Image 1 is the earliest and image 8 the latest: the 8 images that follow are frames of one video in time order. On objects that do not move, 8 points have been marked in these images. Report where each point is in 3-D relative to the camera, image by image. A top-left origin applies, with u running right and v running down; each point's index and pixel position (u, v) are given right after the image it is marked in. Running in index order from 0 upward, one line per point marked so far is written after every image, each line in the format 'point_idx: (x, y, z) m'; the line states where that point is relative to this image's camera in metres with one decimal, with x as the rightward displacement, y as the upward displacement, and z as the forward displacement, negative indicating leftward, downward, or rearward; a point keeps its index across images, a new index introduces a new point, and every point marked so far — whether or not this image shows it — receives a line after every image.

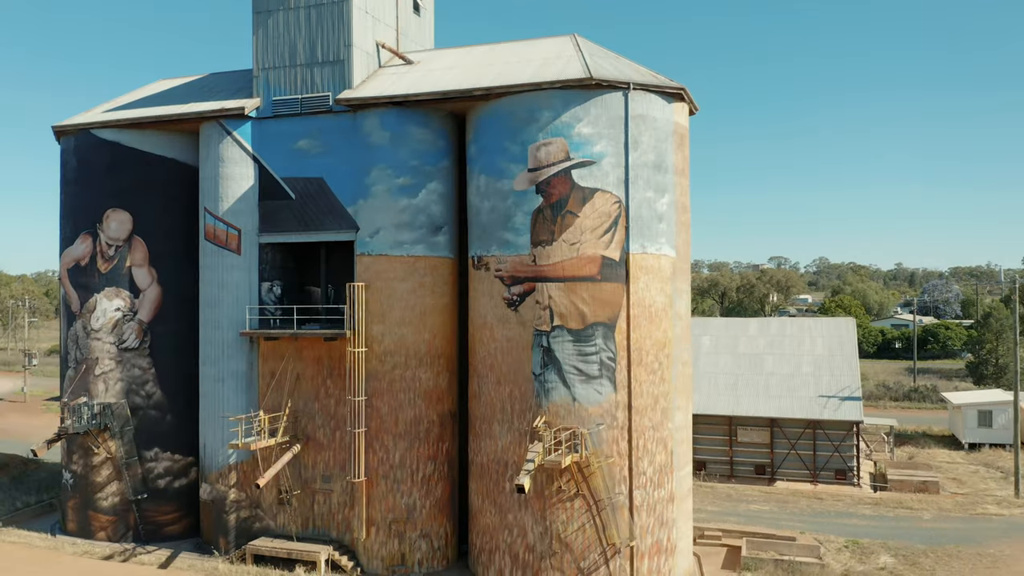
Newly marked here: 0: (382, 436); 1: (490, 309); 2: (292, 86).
0: (-3.6, -4.2, +18.5) m
1: (-0.6, -0.6, +17.8) m
2: (-6.6, +6.1, +19.9) m
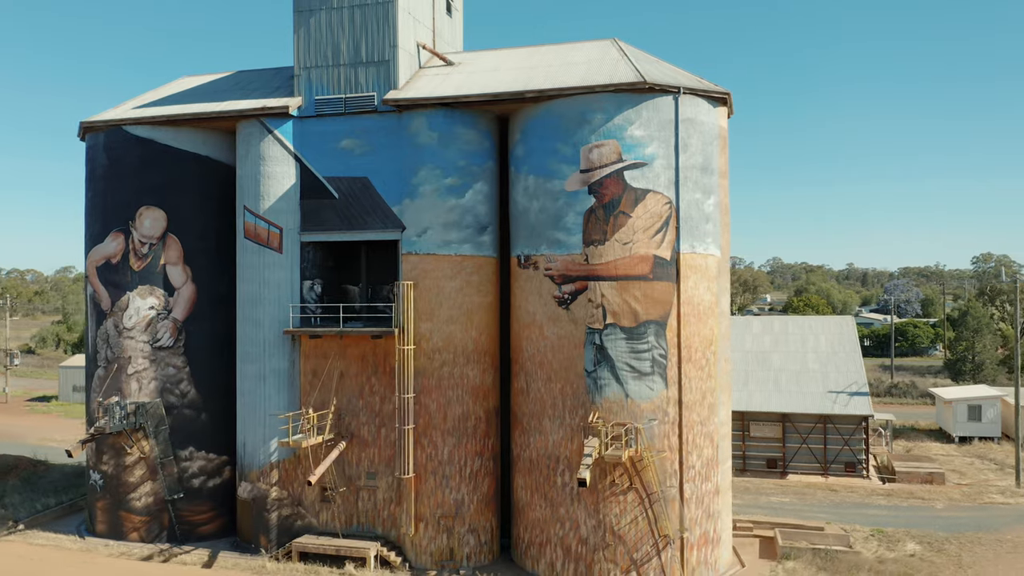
0: (-2.3, -4.1, +18.7) m
1: (+0.8, -0.5, +18.1) m
2: (-5.3, +6.1, +19.9) m
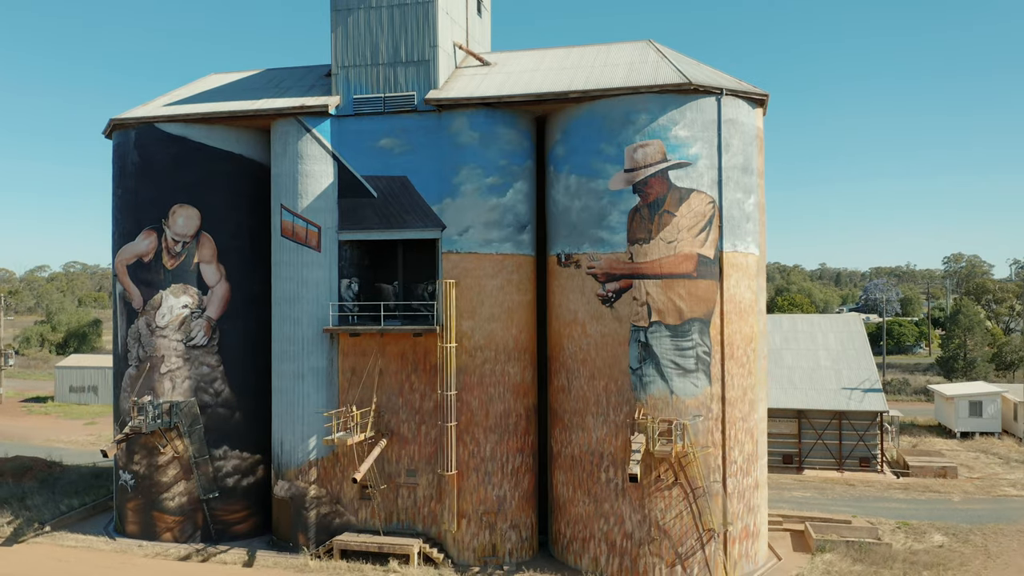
0: (-1.1, -4.1, +18.9) m
1: (+2.0, -0.5, +18.3) m
2: (-4.2, +6.2, +20.0) m
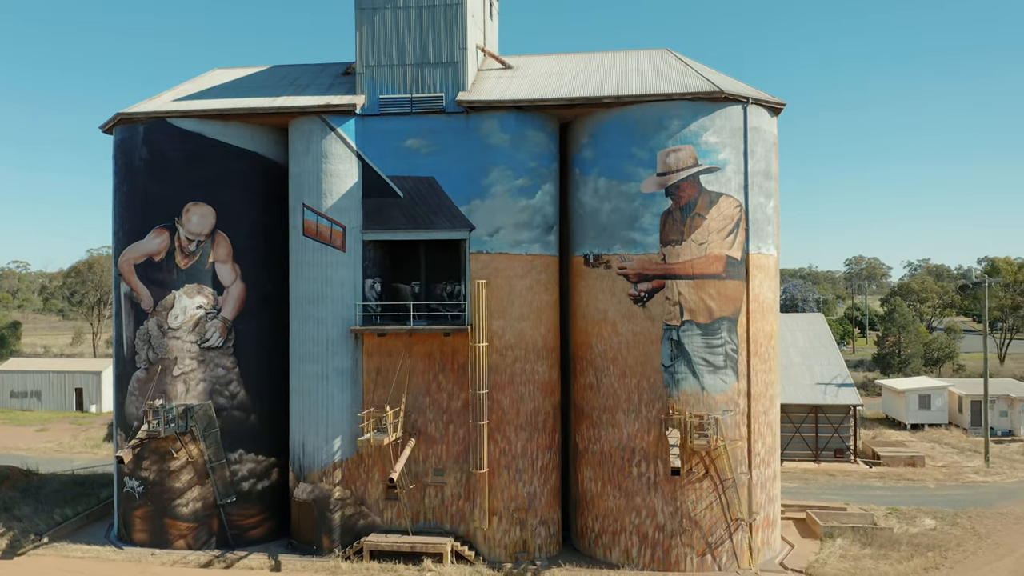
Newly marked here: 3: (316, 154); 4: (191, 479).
0: (-0.3, -4.1, +19.1) m
1: (+2.9, -0.5, +18.9) m
2: (-3.4, +6.2, +20.0) m
3: (-5.9, +4.0, +19.8) m
4: (-9.8, -5.8, +19.9) m
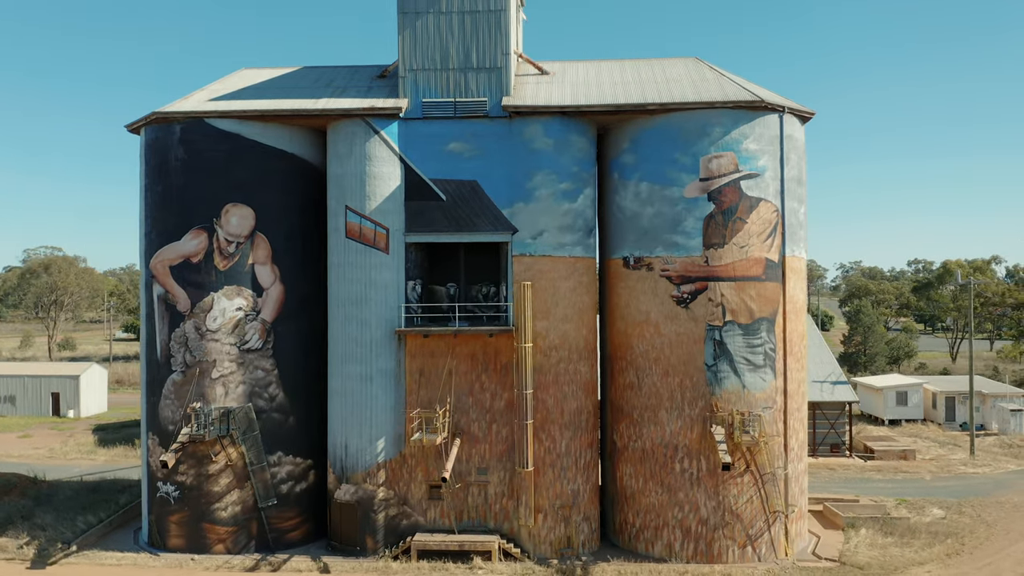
0: (+1.1, -4.1, +19.5) m
1: (+4.2, -0.5, +19.5) m
2: (-2.1, +6.1, +20.2) m
3: (-4.6, +4.0, +19.9) m
4: (-8.5, -5.8, +19.7) m
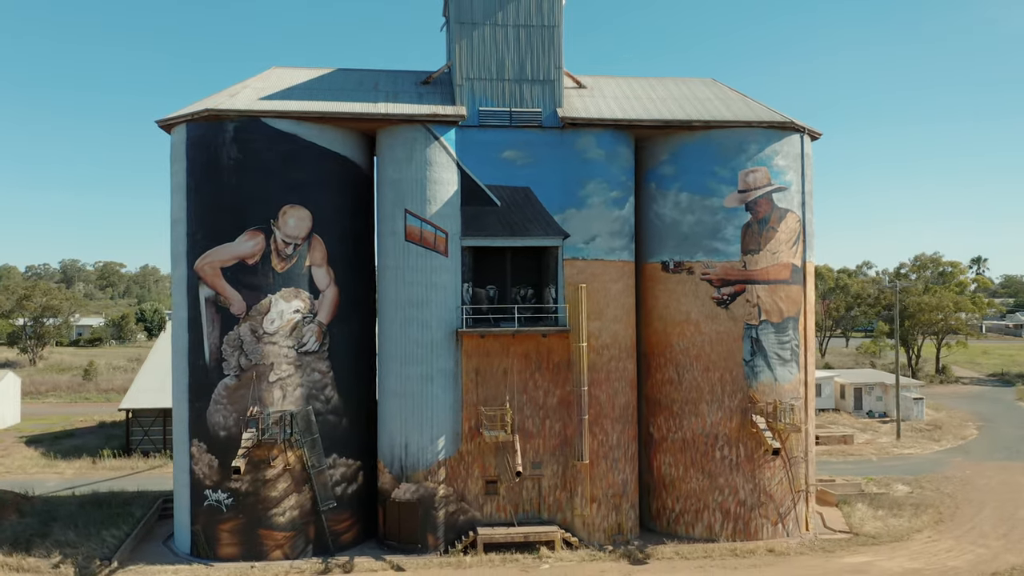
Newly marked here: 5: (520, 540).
0: (+2.8, -4.2, +20.7) m
1: (+5.9, -0.6, +21.2) m
2: (-0.4, +6.1, +20.9) m
3: (-2.9, +3.9, +20.2) m
4: (-6.7, -5.9, +19.4) m
5: (+0.2, -7.6, +19.7) m
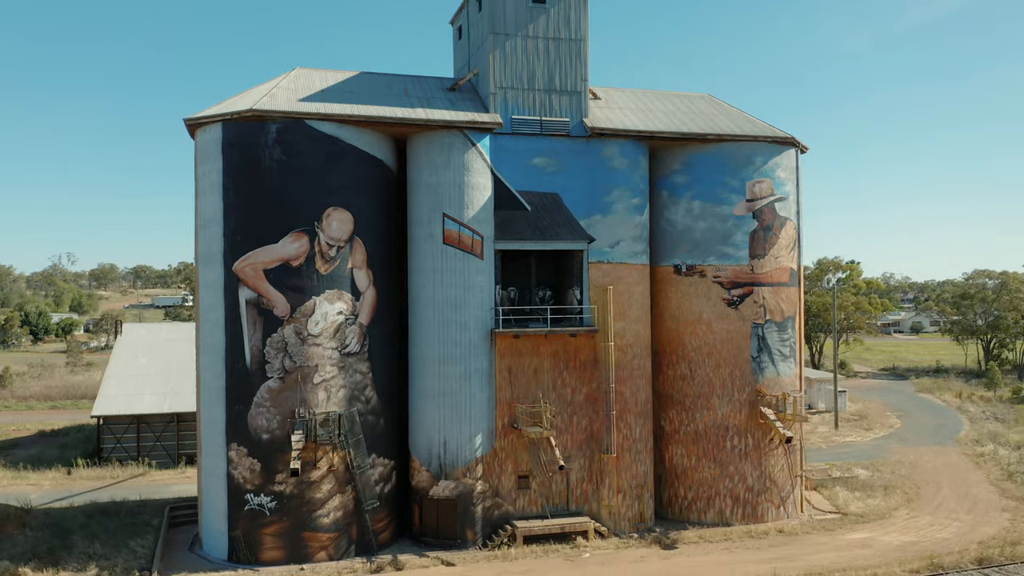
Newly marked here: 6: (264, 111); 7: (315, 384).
0: (+3.8, -4.3, +22.0) m
1: (+6.9, -0.7, +22.8) m
2: (+0.6, +6.0, +21.7) m
3: (-1.7, +3.9, +20.7) m
4: (-5.4, -5.9, +19.4) m
5: (+1.3, -7.6, +20.6) m
6: (-7.4, +5.2, +19.1) m
7: (-5.9, -2.8, +19.3) m
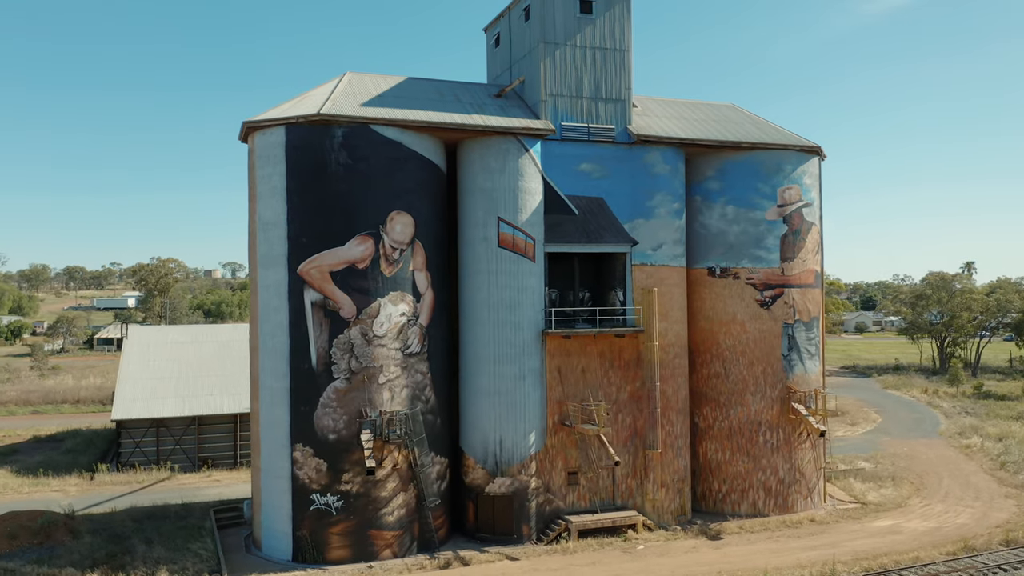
0: (+5.5, -4.3, +22.8) m
1: (+8.5, -0.8, +23.9) m
2: (+2.3, +5.9, +22.4) m
3: (0.0, +3.8, +21.3) m
4: (-3.6, -6.0, +19.8) m
5: (+3.1, -7.7, +21.3) m
6: (-5.5, +5.2, +19.4) m
7: (-4.1, -2.9, +19.6) m
